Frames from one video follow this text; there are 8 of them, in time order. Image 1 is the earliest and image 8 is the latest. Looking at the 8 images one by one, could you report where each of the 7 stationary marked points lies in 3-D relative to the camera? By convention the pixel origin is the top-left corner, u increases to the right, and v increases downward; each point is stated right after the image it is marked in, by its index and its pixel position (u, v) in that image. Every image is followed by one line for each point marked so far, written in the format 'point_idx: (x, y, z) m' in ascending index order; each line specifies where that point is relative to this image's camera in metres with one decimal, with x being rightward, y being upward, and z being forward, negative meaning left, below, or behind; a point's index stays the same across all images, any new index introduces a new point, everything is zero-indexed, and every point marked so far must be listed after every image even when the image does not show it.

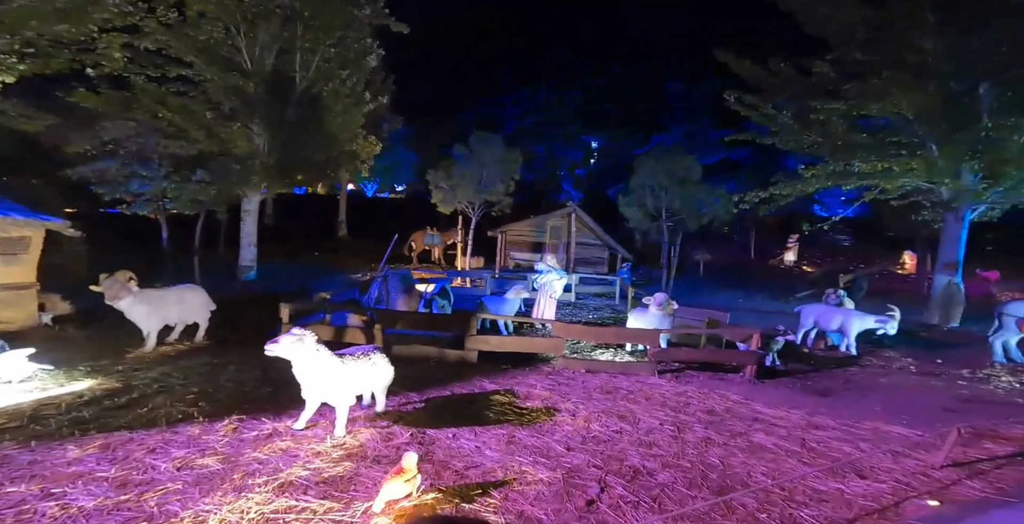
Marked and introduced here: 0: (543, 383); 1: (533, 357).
0: (+0.5, -1.4, +8.2) m
1: (+0.3, -1.3, +9.7) m
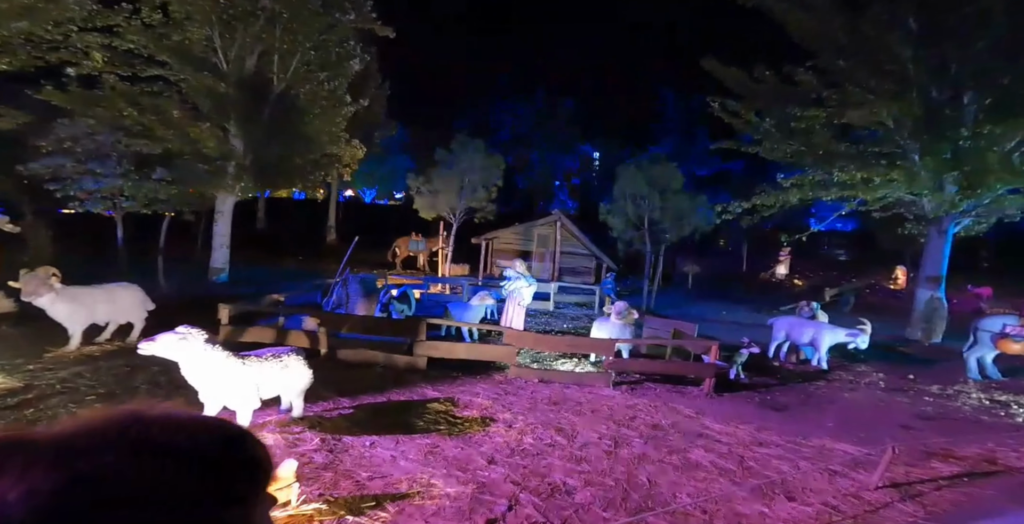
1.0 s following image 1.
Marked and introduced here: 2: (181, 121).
0: (-0.2, -1.5, +7.9) m
1: (-0.3, -1.4, +9.4) m
2: (-7.6, +3.2, +15.1) m
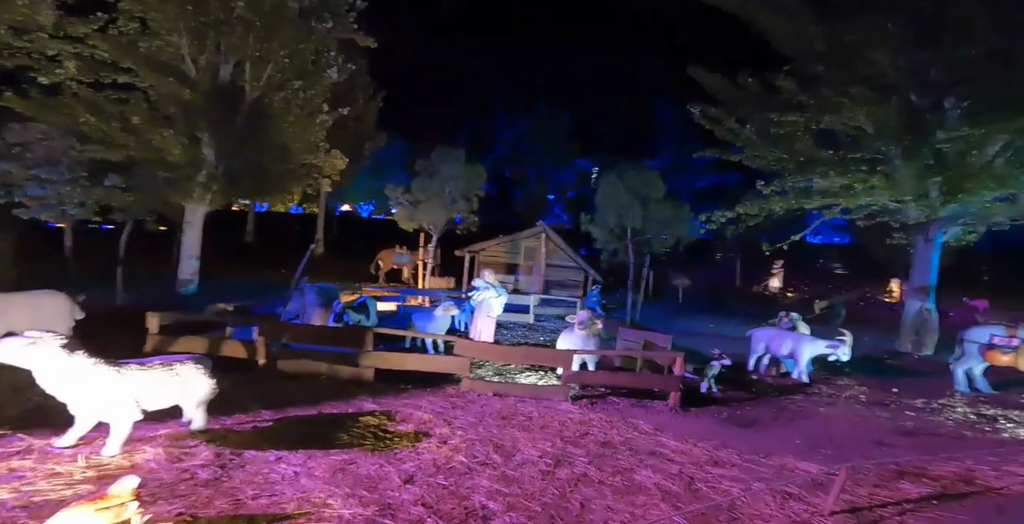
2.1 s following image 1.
0: (-0.8, -1.5, +7.3) m
1: (-1.0, -1.5, +8.8) m
2: (-8.2, +3.0, +14.6) m
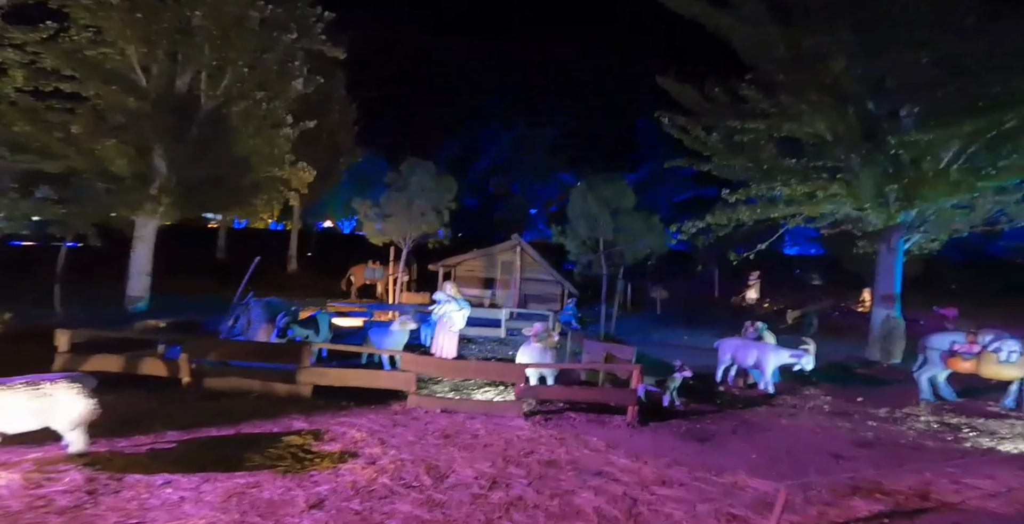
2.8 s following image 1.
0: (-1.4, -1.6, +6.9) m
1: (-1.6, -1.6, +8.4) m
2: (-9.0, +2.6, +14.1) m
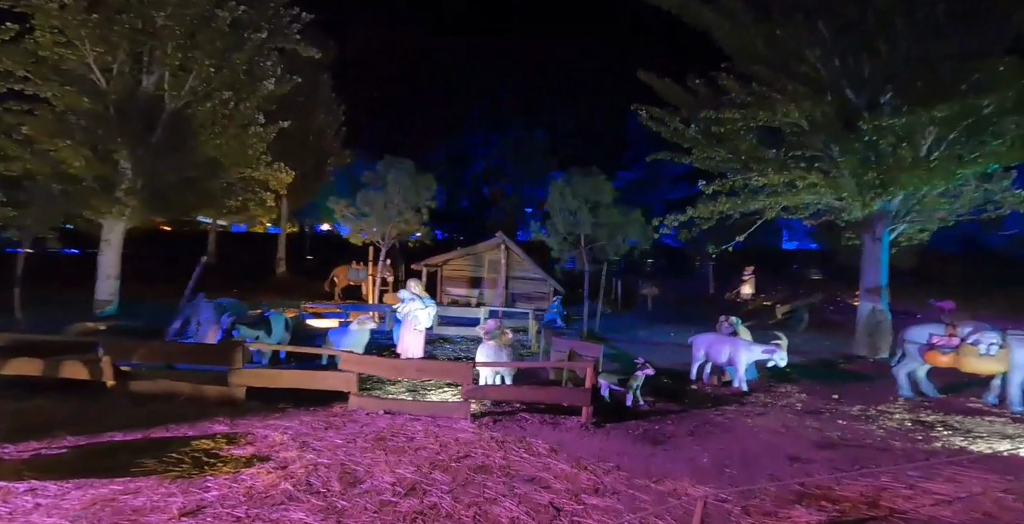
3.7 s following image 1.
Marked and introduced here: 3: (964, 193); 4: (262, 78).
0: (-2.0, -1.6, +6.5) m
1: (-2.2, -1.6, +8.0) m
2: (-9.6, +2.6, +13.7) m
3: (+8.5, +1.3, +12.6) m
4: (-5.9, +4.3, +15.6) m
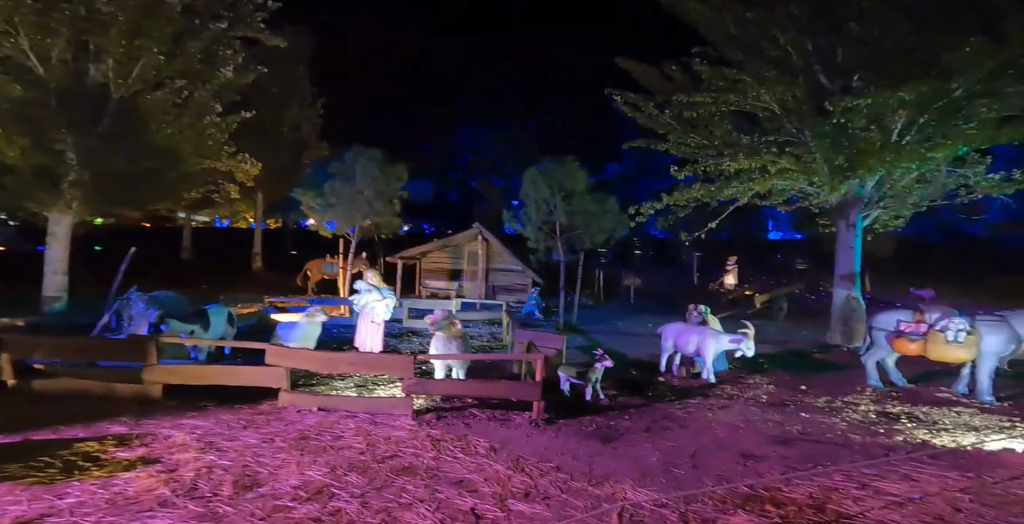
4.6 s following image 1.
0: (-2.6, -1.5, +6.0) m
1: (-2.8, -1.5, +7.5) m
2: (-10.4, +2.7, +13.0) m
3: (+7.8, +1.5, +12.2) m
4: (-6.6, +4.5, +15.0) m
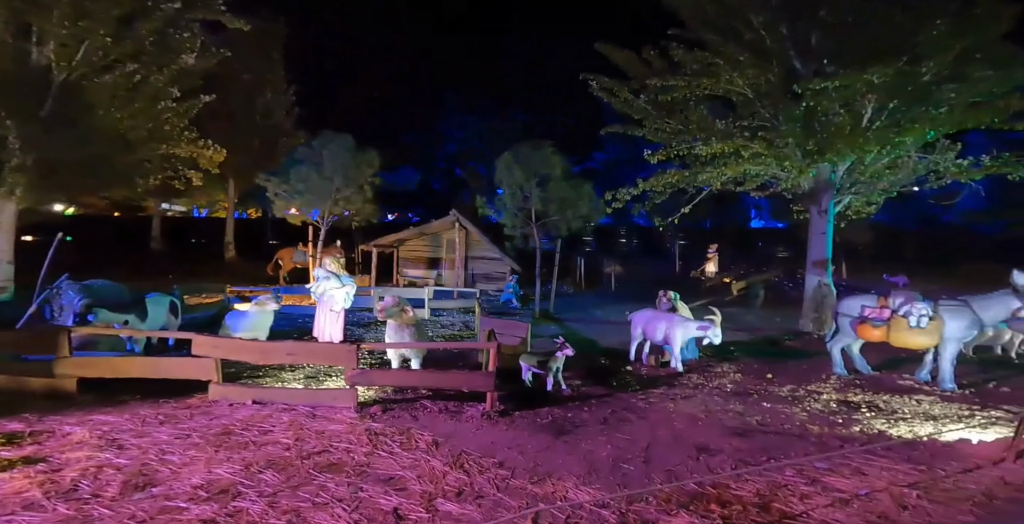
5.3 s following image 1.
0: (-3.0, -1.3, +5.6) m
1: (-3.3, -1.3, +7.0) m
2: (-11.0, +2.9, +12.4) m
3: (+7.2, +1.8, +12.0) m
4: (-7.3, +4.7, +14.4) m
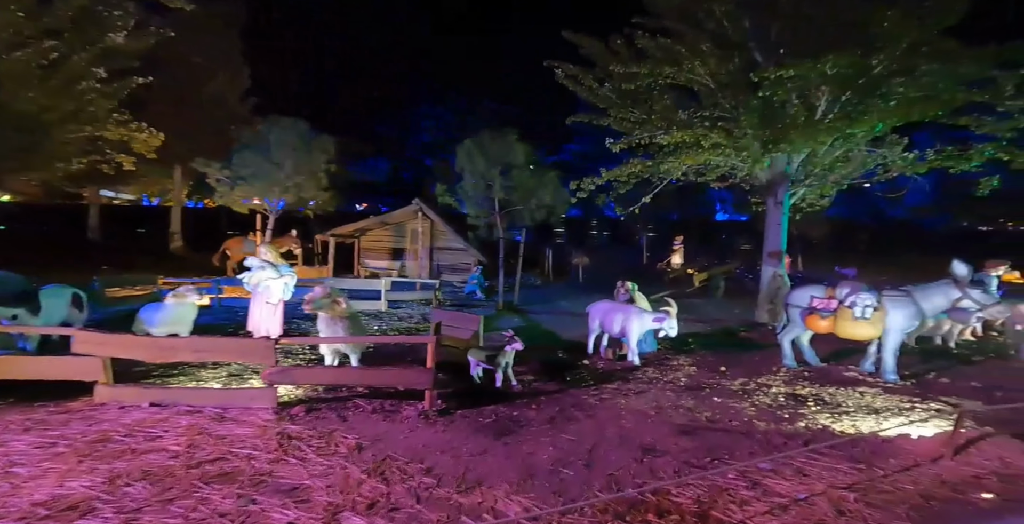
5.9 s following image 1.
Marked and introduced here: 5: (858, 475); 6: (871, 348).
0: (-3.5, -1.2, +4.8) m
1: (-3.8, -1.2, +6.3) m
2: (-11.8, +3.0, +11.2) m
3: (+6.4, +2.0, +11.7) m
4: (-8.2, +4.9, +13.4) m
5: (+2.4, -1.3, +4.0) m
6: (+4.5, -1.0, +7.7) m
